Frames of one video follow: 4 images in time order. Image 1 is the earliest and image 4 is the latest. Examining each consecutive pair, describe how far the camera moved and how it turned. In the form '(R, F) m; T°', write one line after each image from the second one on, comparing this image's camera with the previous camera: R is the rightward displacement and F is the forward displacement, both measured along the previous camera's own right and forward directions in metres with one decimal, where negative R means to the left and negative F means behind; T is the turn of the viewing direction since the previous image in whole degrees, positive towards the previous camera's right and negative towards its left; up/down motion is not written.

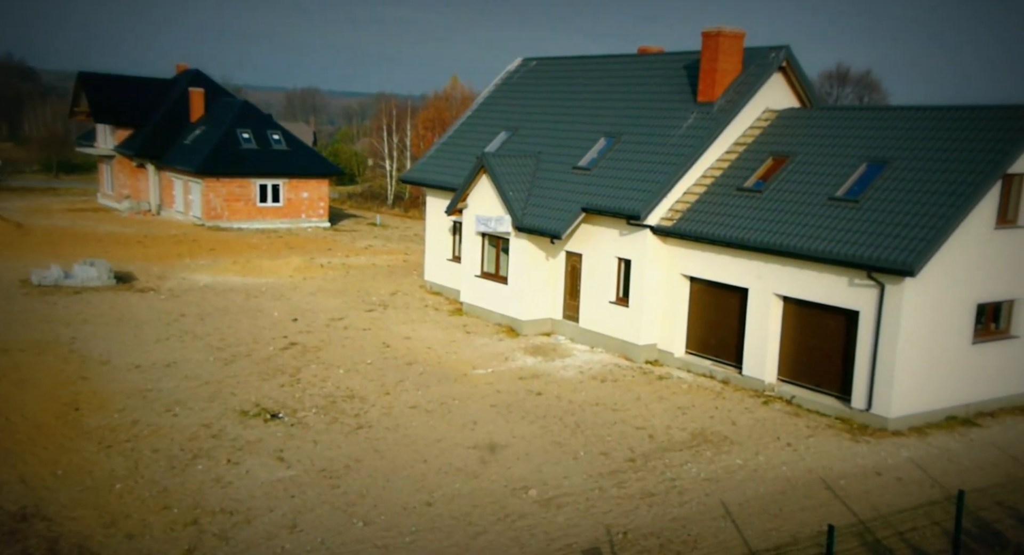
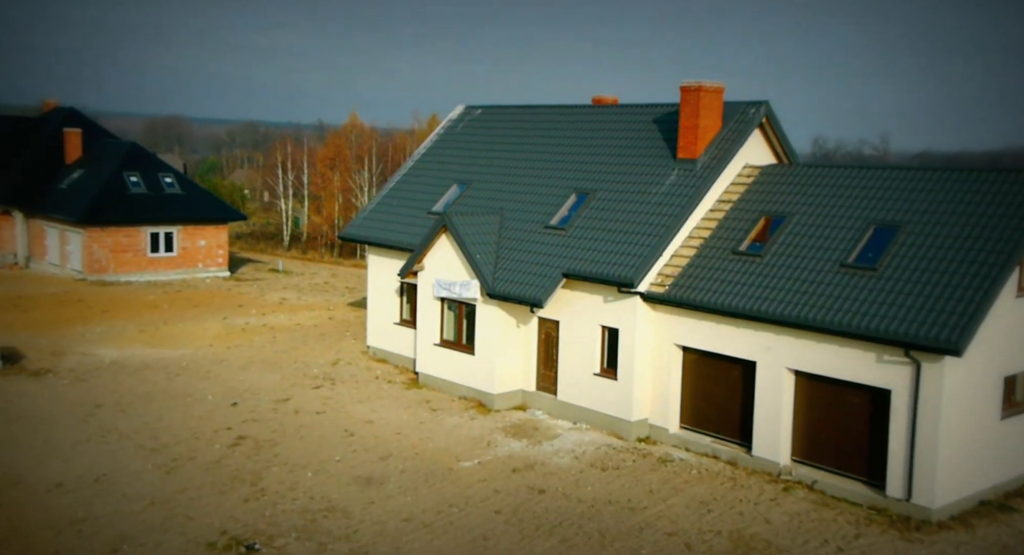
(-2.2, +2.4) m; +8°
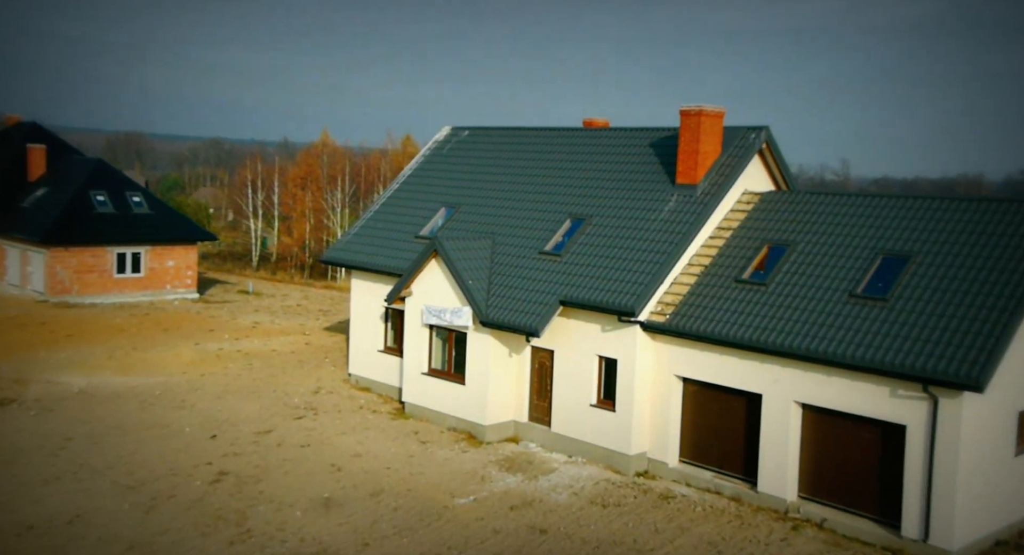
(-0.7, +0.7) m; +2°
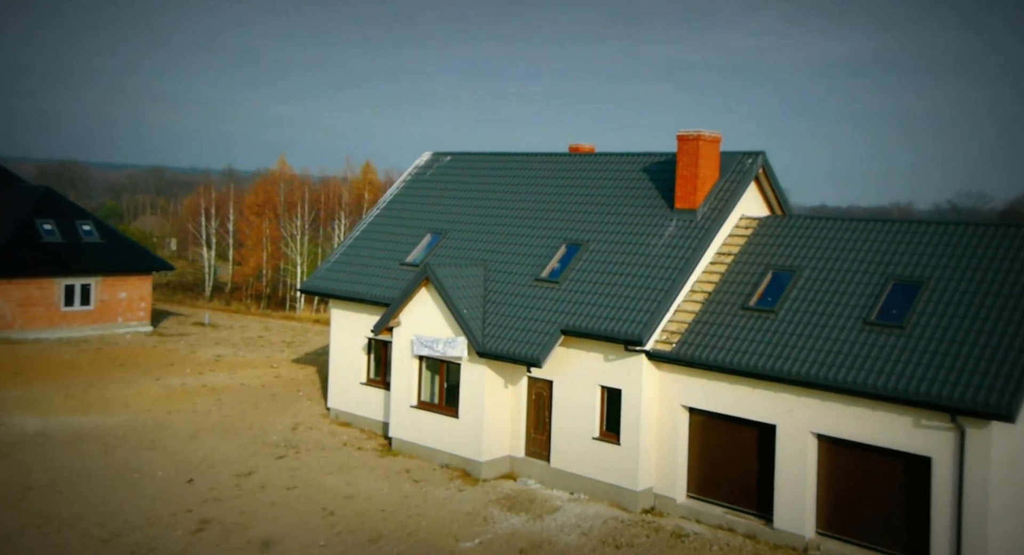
(-1.1, +0.9) m; +3°
